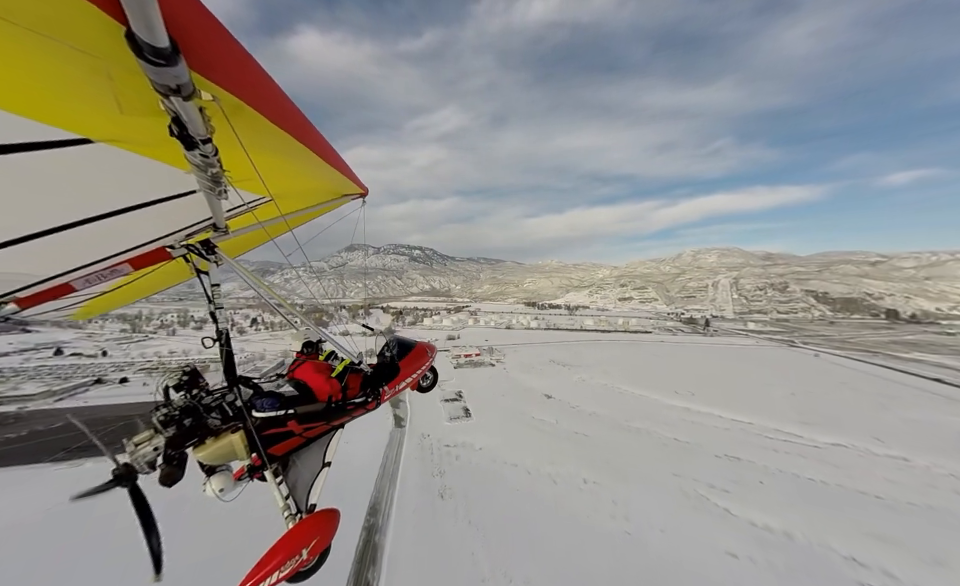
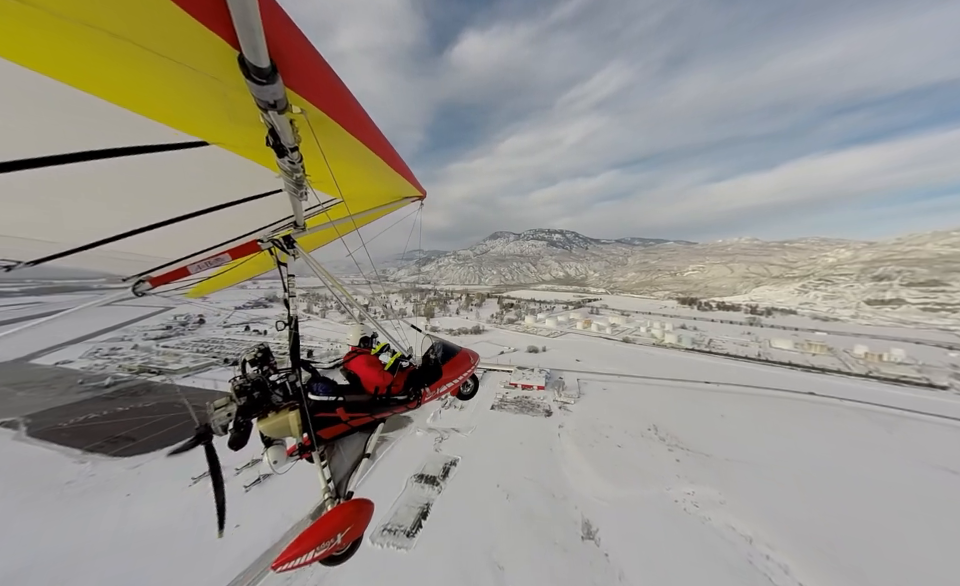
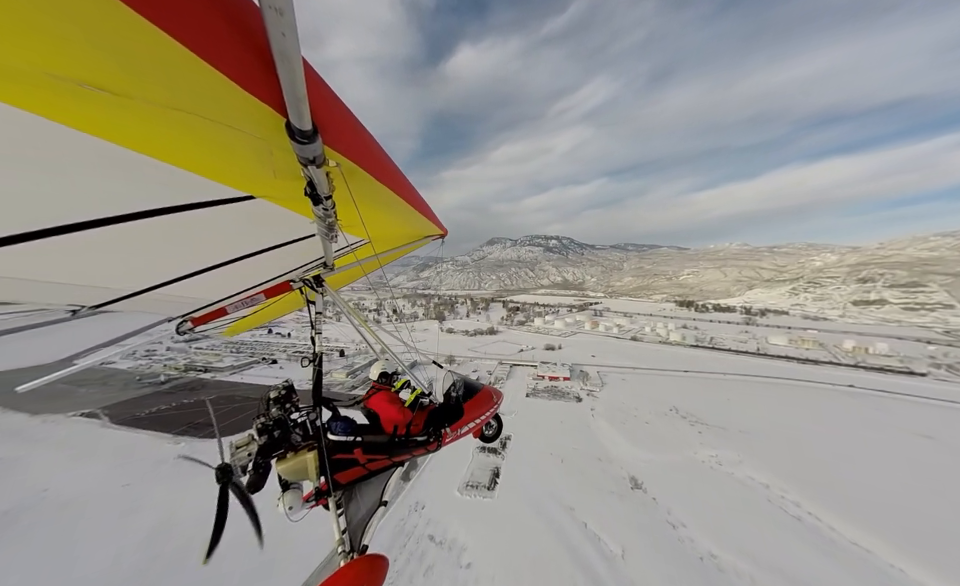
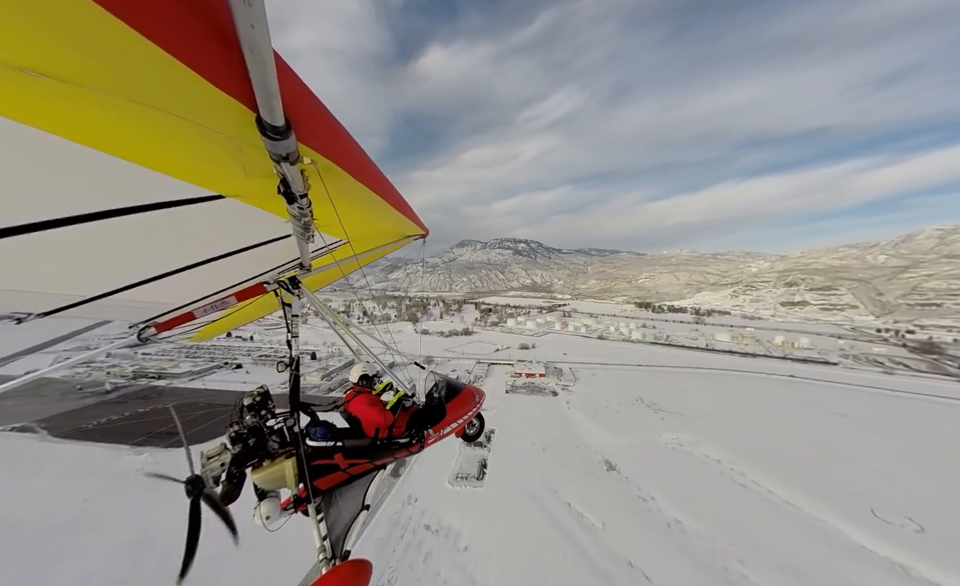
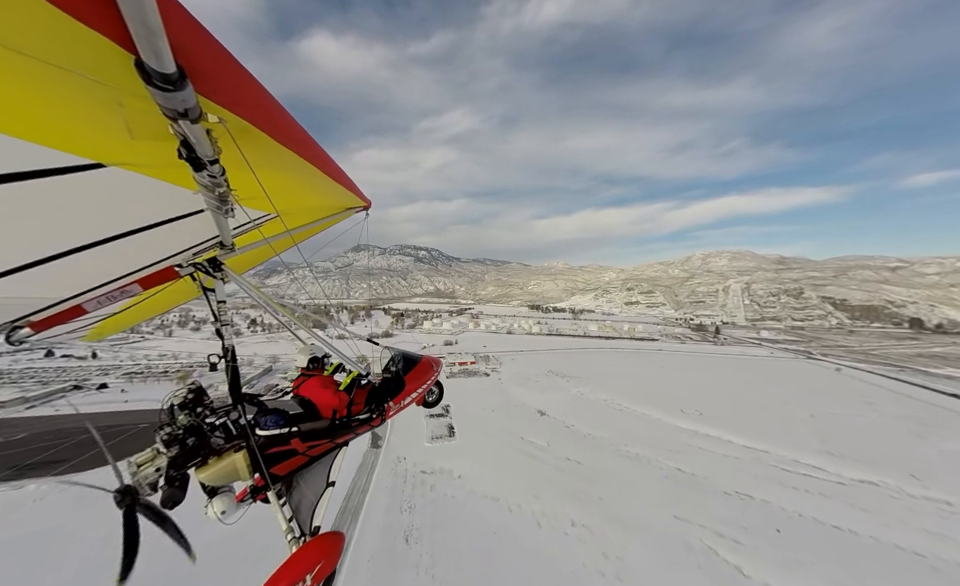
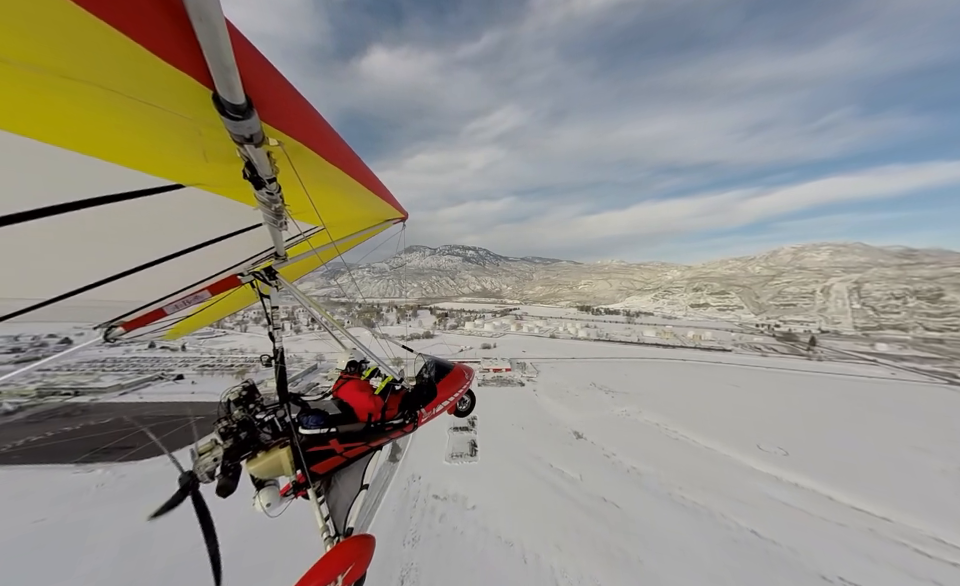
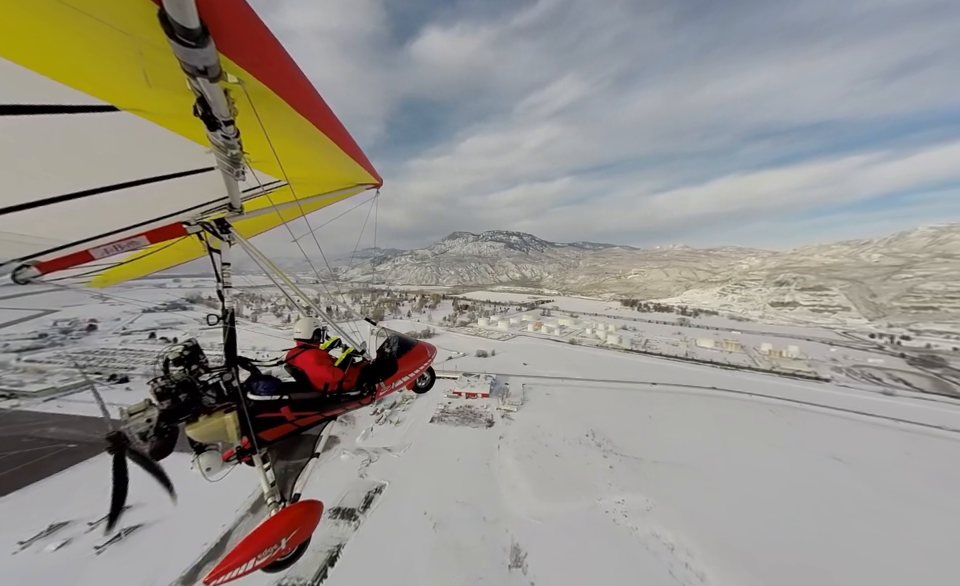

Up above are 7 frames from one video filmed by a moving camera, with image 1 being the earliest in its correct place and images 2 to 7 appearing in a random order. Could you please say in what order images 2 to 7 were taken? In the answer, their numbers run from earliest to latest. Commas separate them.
5, 6, 4, 3, 2, 7
